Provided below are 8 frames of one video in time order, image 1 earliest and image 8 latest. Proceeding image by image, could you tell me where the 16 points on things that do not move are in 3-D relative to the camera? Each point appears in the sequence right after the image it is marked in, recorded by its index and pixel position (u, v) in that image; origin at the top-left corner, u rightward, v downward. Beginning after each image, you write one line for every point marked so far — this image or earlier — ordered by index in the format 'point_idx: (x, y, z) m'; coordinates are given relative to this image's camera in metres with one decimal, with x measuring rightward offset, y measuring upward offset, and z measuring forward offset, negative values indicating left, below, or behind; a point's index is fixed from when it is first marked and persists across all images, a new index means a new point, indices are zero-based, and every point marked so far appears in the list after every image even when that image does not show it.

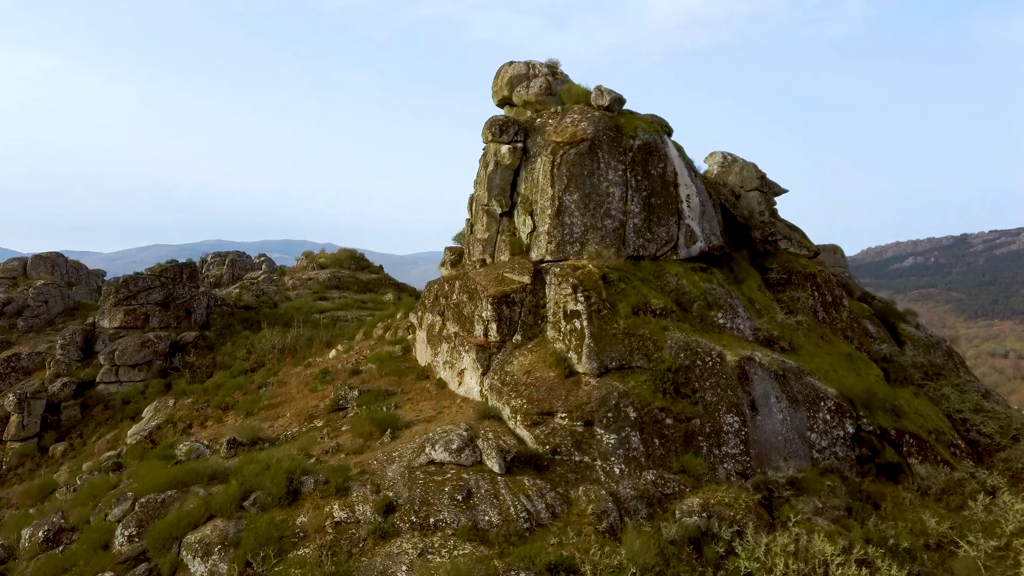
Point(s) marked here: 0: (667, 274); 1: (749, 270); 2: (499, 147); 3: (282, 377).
0: (+2.6, +0.2, +14.6) m
1: (+4.4, +0.3, +16.5) m
2: (-0.2, +2.5, +15.4) m
3: (-4.6, -1.8, +17.7) m
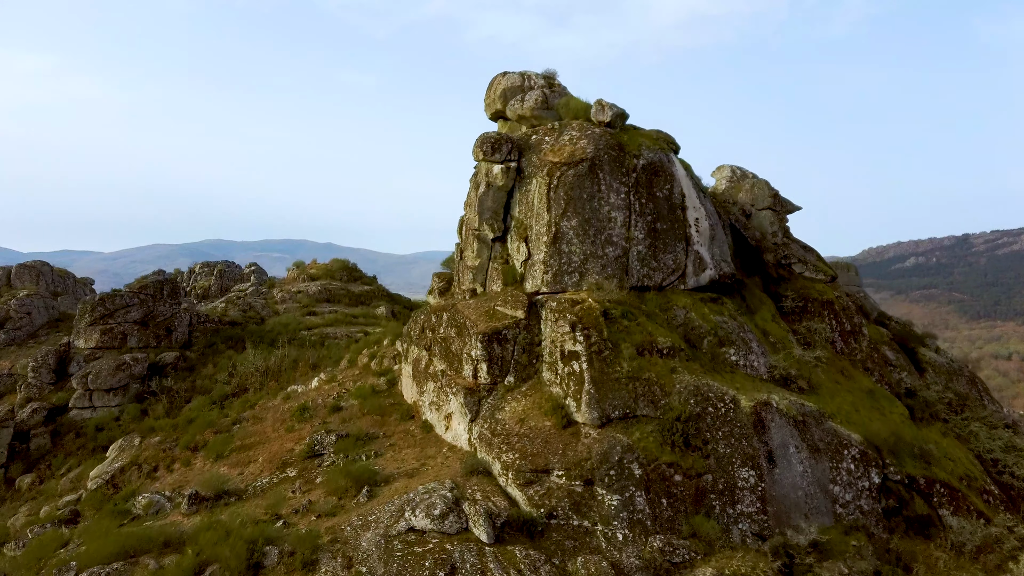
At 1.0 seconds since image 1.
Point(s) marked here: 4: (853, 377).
0: (+2.5, -0.3, +13.3) m
1: (+4.3, -0.2, +15.2) m
2: (-0.3, +1.9, +14.1) m
3: (-4.7, -2.3, +16.4) m
4: (+5.6, -1.5, +14.6) m
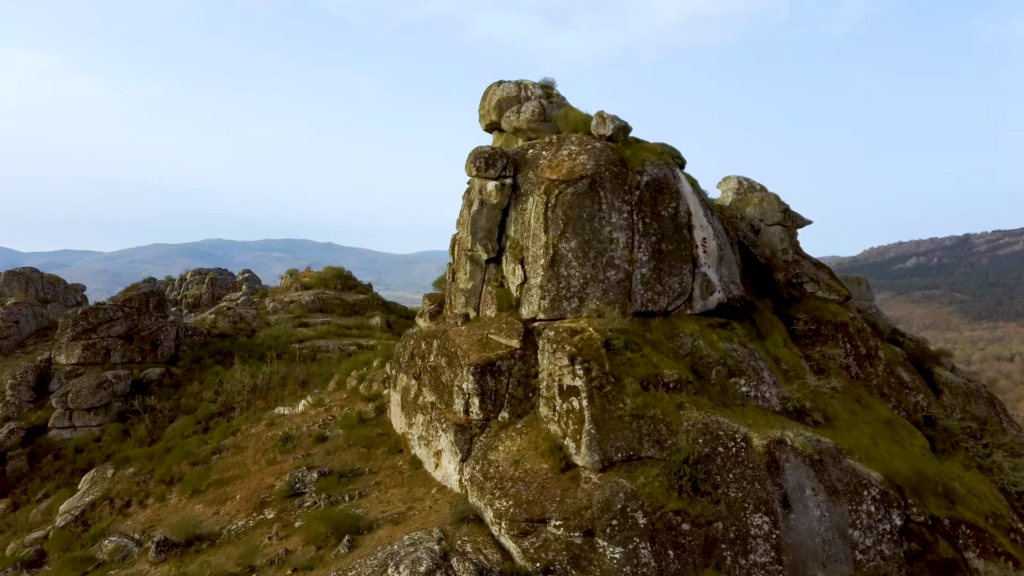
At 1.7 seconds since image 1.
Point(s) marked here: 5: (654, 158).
0: (+2.4, -0.6, +12.4) m
1: (+4.2, -0.5, +14.3) m
2: (-0.4, +1.6, +13.3) m
3: (-4.8, -2.7, +15.6) m
4: (+5.6, -1.8, +13.8) m
5: (+2.1, +1.9, +13.3) m
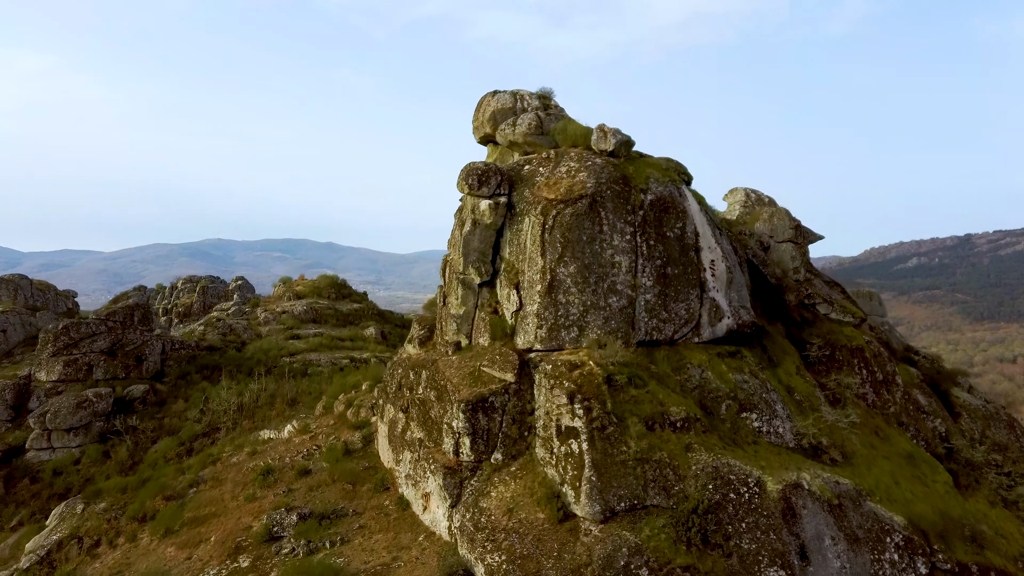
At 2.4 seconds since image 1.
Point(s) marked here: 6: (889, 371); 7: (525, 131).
0: (+2.3, -1.0, +11.6) m
1: (+4.2, -0.9, +13.5) m
2: (-0.5, +1.2, +12.4) m
3: (-4.9, -3.0, +14.7) m
4: (+5.5, -2.2, +12.9) m
5: (+2.1, +1.6, +12.4) m
6: (+6.2, -1.4, +14.6) m
7: (+0.2, +2.3, +13.2) m
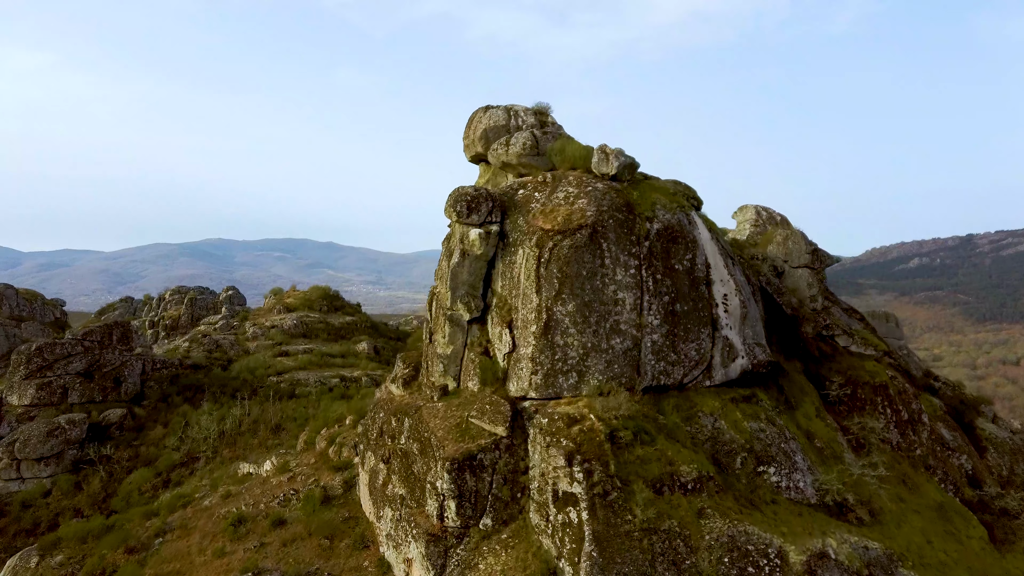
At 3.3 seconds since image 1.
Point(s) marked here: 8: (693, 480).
0: (+2.2, -1.5, +10.4) m
1: (+4.1, -1.4, +12.3) m
2: (-0.6, +0.7, +11.3) m
3: (-5.0, -3.5, +13.6) m
4: (+5.4, -2.7, +11.8) m
5: (+2.0, +1.1, +11.3) m
6: (+6.1, -1.8, +13.4) m
7: (+0.1, +1.9, +12.1) m
8: (+1.9, -2.0, +9.2) m
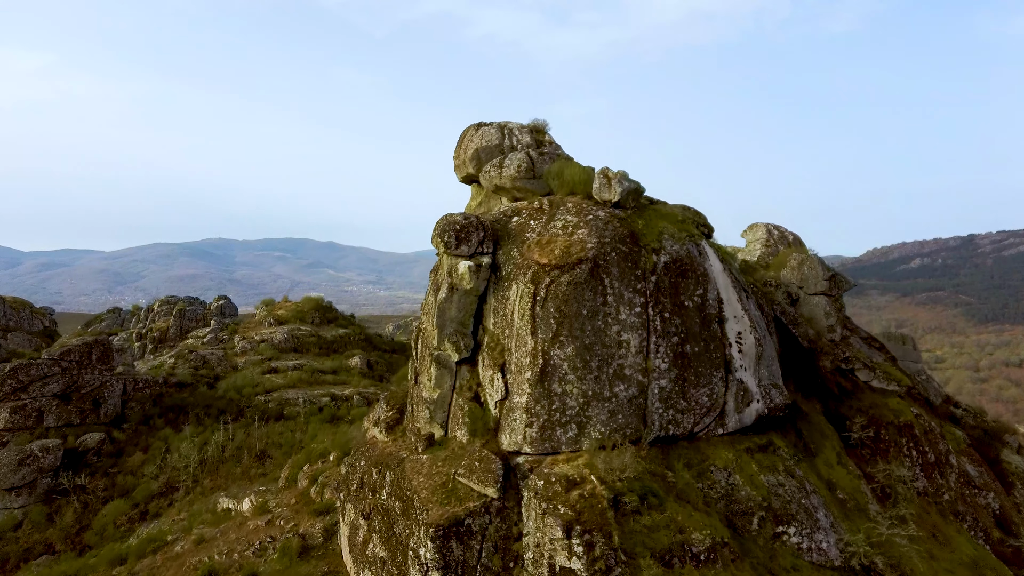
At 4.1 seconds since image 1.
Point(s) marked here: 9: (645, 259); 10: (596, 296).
0: (+2.1, -1.9, +9.4) m
1: (+4.0, -1.8, +11.3) m
2: (-0.6, +0.3, +10.3) m
3: (-5.0, -4.0, +12.6) m
4: (+5.3, -3.1, +10.8) m
5: (+1.9, +0.7, +10.3) m
6: (+6.0, -2.3, +12.4) m
7: (0.0, +1.4, +11.1) m
8: (+1.8, -2.4, +8.2) m
9: (+1.5, +0.3, +9.8) m
10: (+0.9, -0.1, +9.4) m
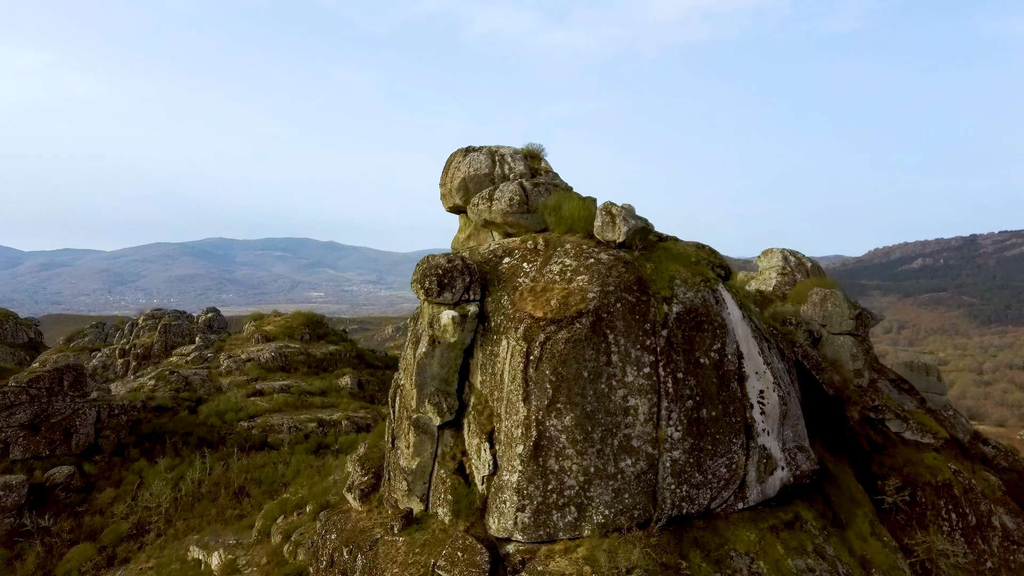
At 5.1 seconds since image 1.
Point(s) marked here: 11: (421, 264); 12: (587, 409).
0: (+2.0, -2.4, +8.2) m
1: (+3.9, -2.3, +10.1) m
2: (-0.7, -0.2, +9.0) m
3: (-5.1, -4.5, +11.3) m
4: (+5.2, -3.6, +9.5) m
5: (+1.8, +0.1, +9.0) m
6: (+5.9, -2.8, +11.2) m
7: (-0.1, +0.9, +9.8) m
8: (+1.7, -3.0, +6.9) m
9: (+1.4, -0.2, +8.6) m
10: (+0.8, -0.6, +8.1) m
11: (-0.9, +0.2, +9.0) m
12: (+0.7, -1.1, +8.0) m
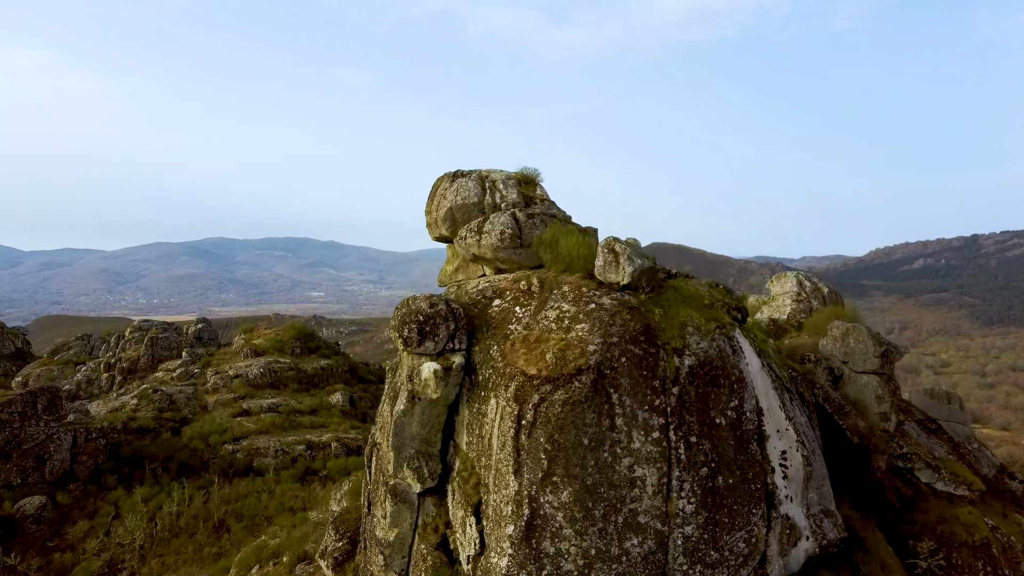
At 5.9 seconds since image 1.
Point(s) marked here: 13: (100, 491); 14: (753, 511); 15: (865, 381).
0: (+2.0, -2.9, +7.1) m
1: (+3.8, -2.8, +9.0) m
2: (-0.8, -0.7, +8.0) m
3: (-5.2, -4.9, +10.3) m
4: (+5.1, -4.1, +8.5) m
5: (+1.7, -0.3, +8.0) m
6: (+5.9, -3.2, +10.1) m
7: (-0.2, +0.5, +8.8) m
8: (+1.6, -3.4, +5.9) m
9: (+1.3, -0.6, +7.5) m
10: (+0.7, -1.1, +7.1) m
11: (-1.0, -0.2, +8.0) m
12: (+0.6, -1.5, +7.0) m
13: (-9.1, -4.4, +19.6) m
14: (+2.1, -1.9, +7.6) m
15: (+4.4, -1.2, +11.1) m
